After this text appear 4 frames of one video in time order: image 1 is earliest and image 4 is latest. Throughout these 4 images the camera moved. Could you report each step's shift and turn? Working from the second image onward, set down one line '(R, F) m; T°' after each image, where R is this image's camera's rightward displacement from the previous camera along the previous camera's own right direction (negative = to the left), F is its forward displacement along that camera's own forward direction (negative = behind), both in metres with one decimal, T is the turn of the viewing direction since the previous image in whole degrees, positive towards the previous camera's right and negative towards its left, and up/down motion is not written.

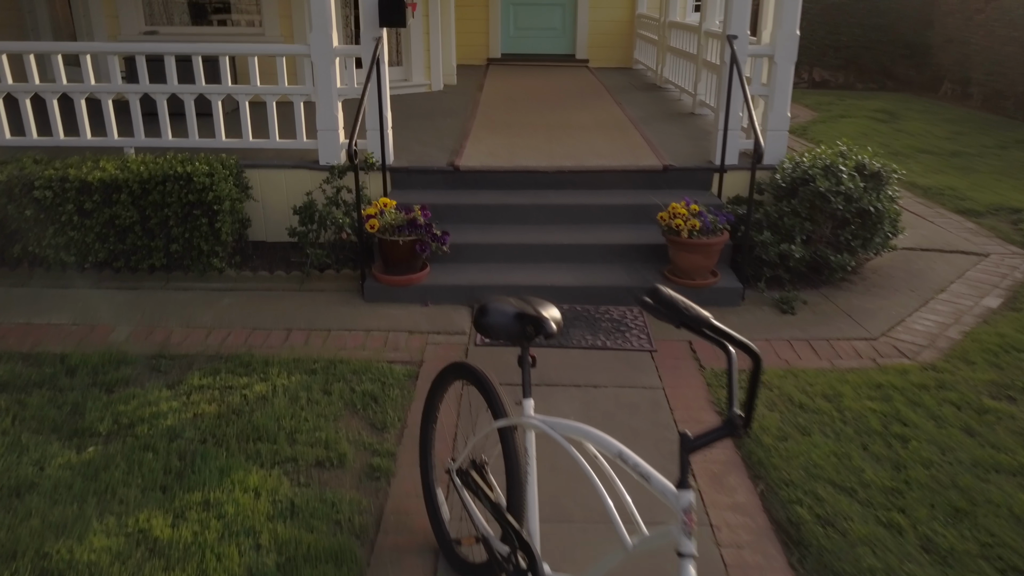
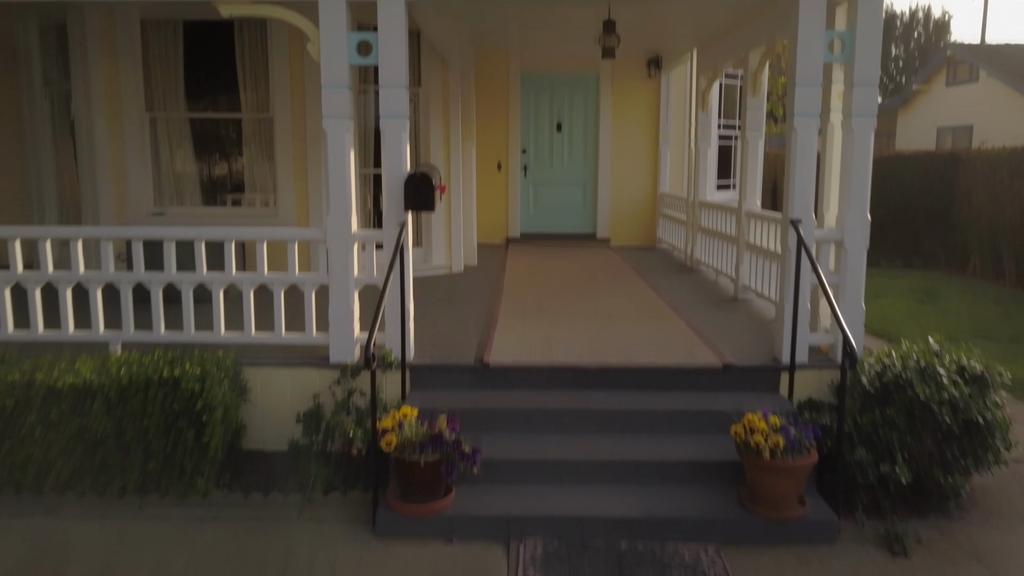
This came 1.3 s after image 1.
(-0.2, +0.7) m; -1°
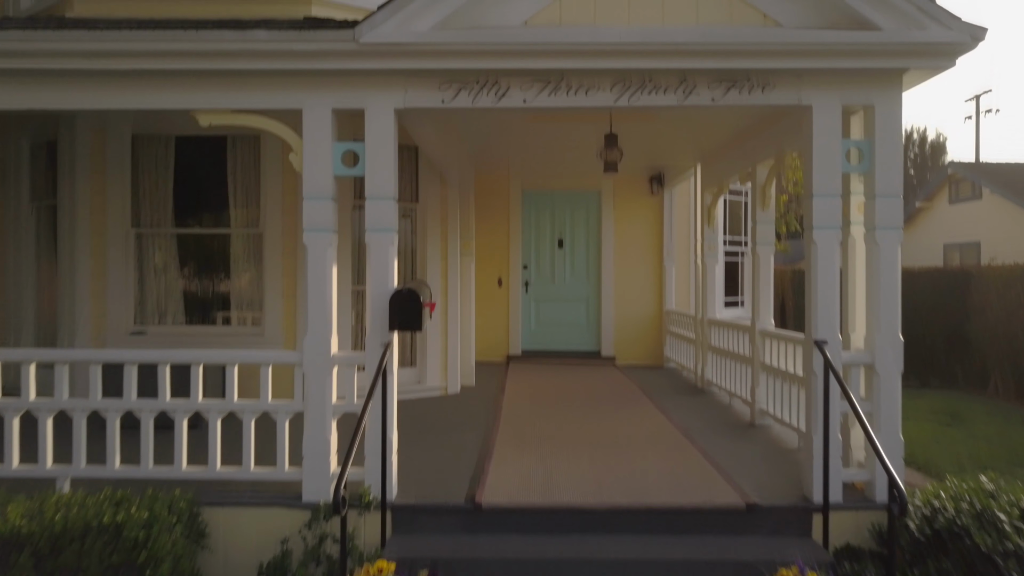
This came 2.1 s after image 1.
(0.0, +0.4) m; 0°
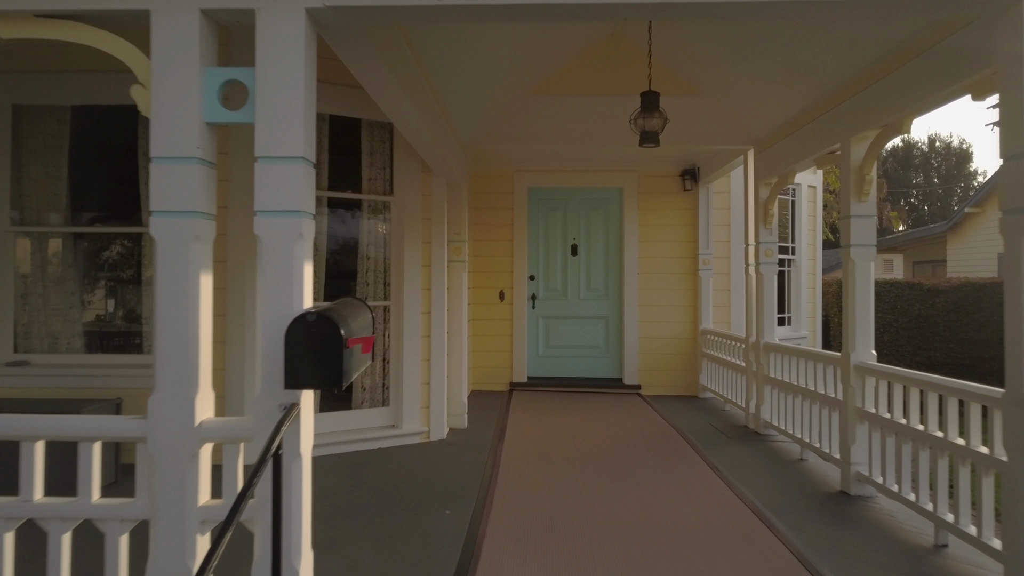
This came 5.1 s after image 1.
(+0.1, +1.7) m; -1°
